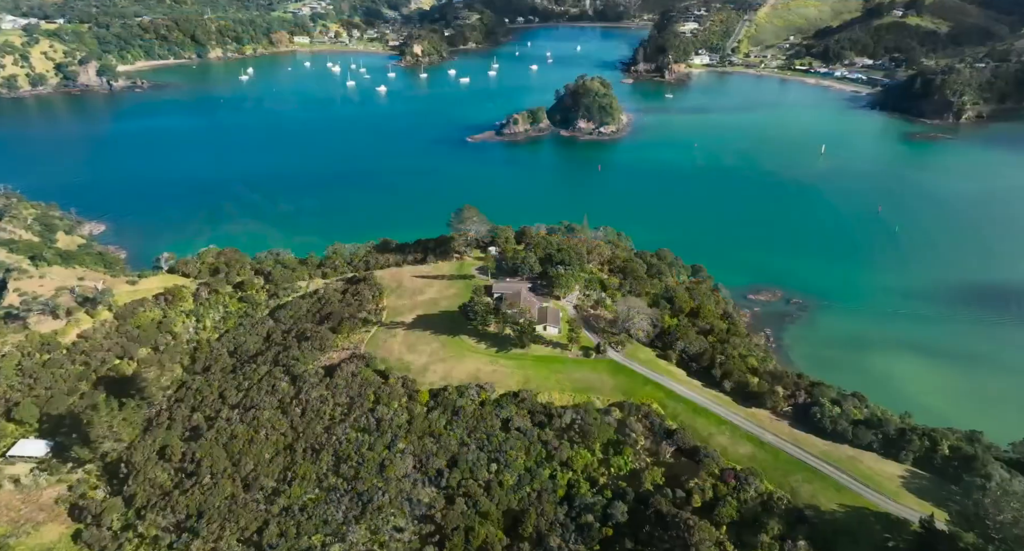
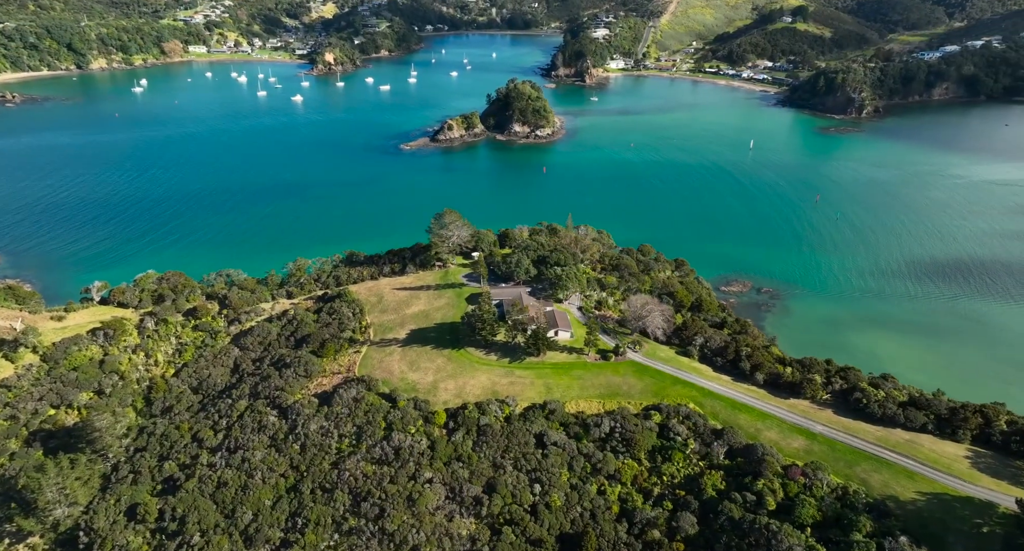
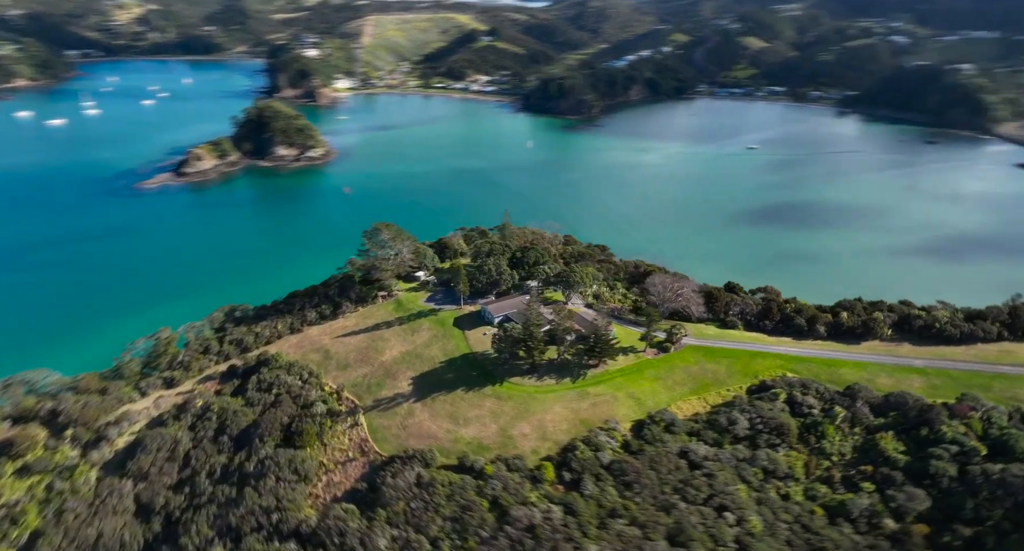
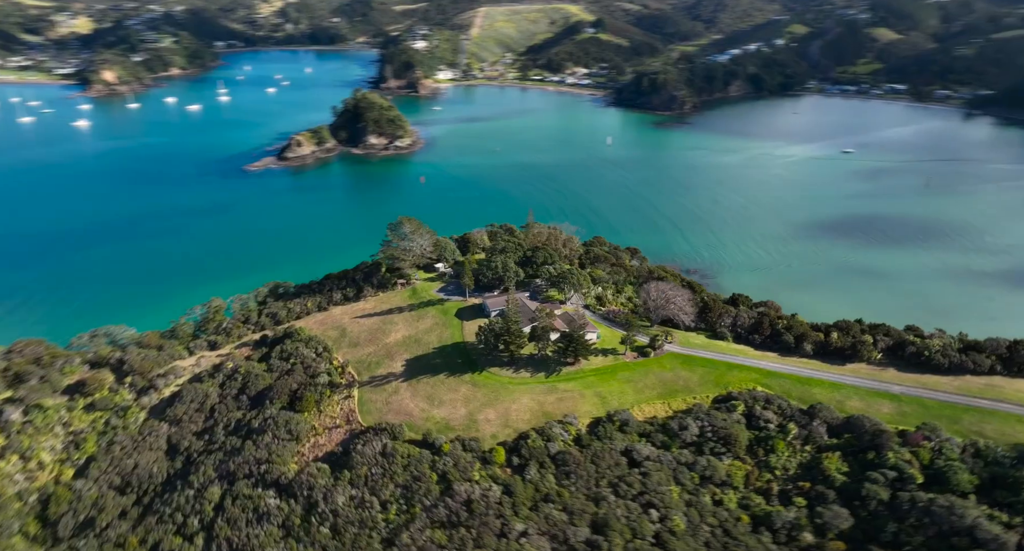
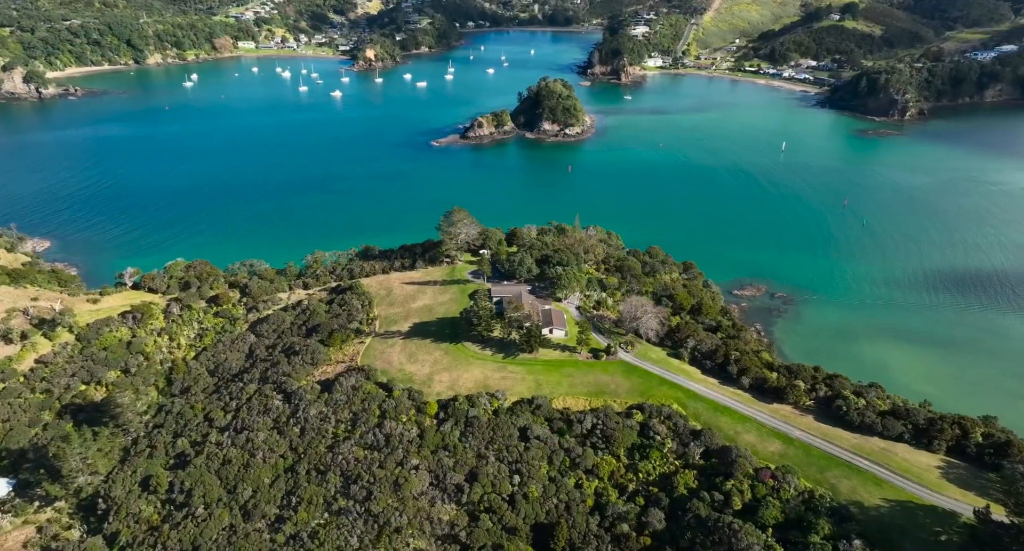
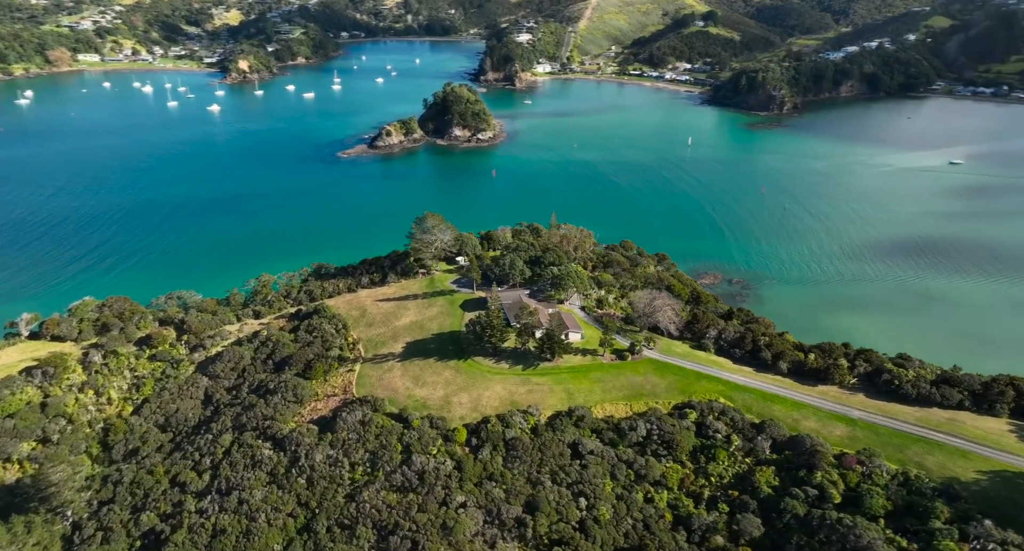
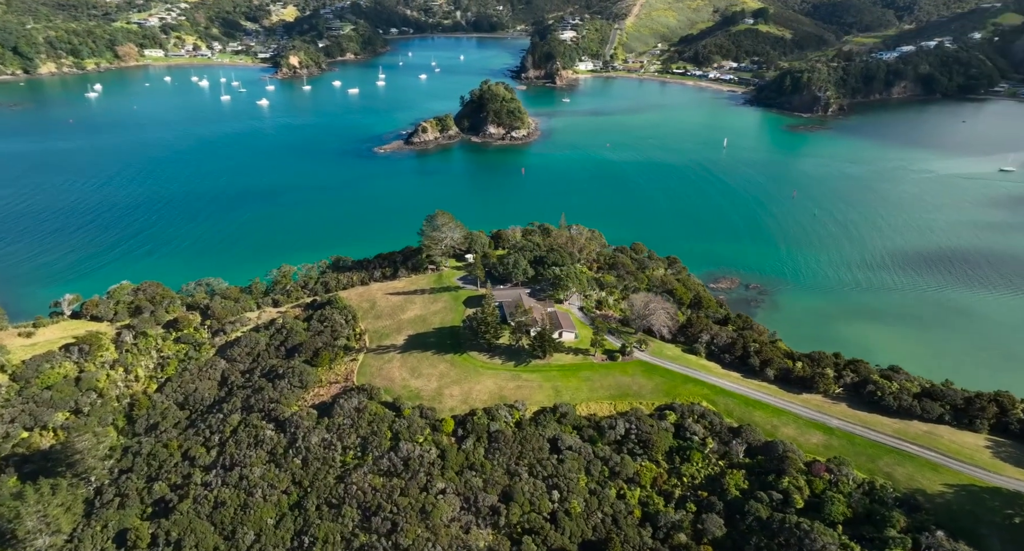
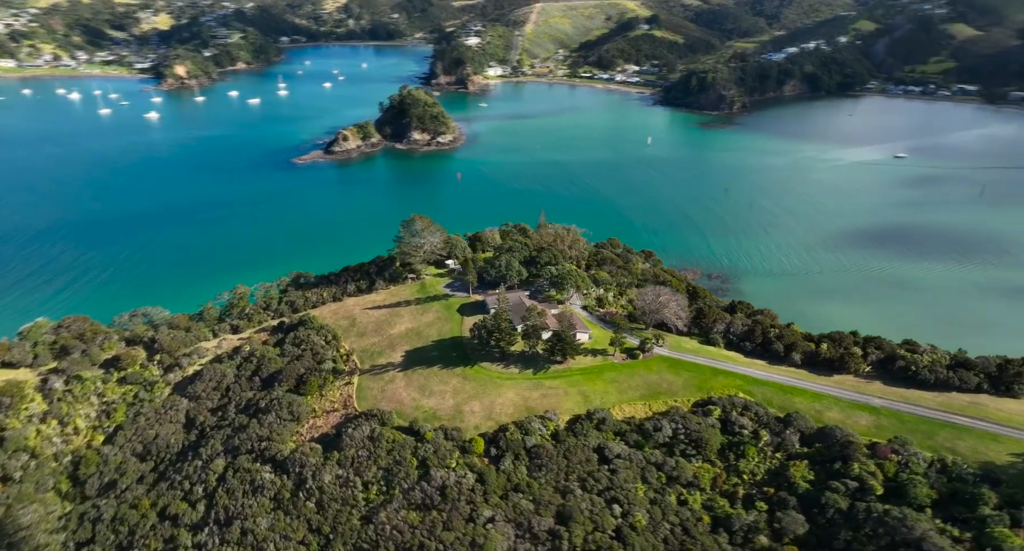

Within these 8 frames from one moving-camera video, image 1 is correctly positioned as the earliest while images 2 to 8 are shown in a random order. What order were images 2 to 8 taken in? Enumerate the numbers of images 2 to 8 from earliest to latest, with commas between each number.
5, 2, 7, 6, 8, 4, 3
